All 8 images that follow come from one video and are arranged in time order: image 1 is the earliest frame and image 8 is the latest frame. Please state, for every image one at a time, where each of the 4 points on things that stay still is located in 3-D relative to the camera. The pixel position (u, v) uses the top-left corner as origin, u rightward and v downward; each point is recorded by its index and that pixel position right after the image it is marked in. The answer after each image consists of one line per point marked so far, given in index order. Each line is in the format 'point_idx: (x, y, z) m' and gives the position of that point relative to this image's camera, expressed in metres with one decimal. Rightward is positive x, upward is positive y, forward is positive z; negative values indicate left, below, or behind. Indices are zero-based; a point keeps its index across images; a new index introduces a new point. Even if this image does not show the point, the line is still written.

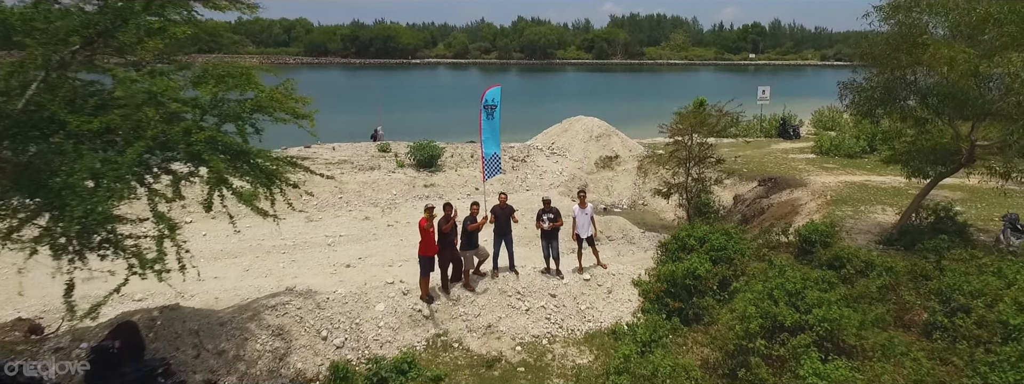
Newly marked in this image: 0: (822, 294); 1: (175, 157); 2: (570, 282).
0: (+3.5, -1.2, +7.2) m
1: (-2.9, +0.3, +5.8) m
2: (+0.8, -1.3, +9.0) m
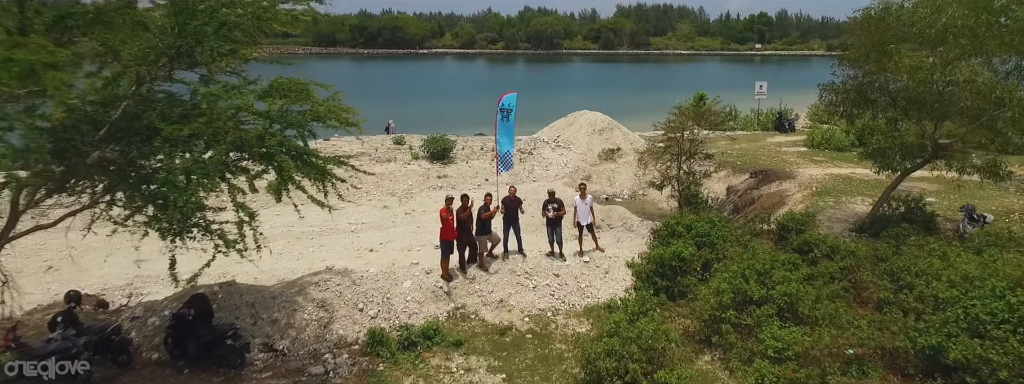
0: (+3.7, -1.1, +8.5) m
1: (-2.8, +0.4, +7.0) m
2: (+1.0, -1.2, +10.3) m
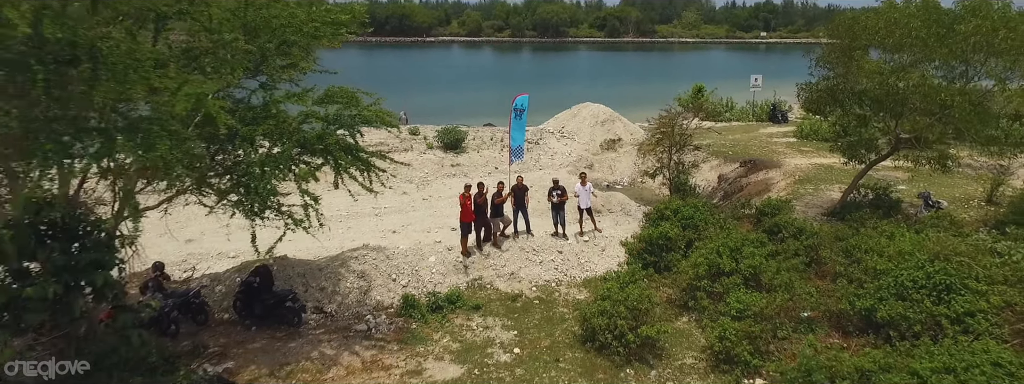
0: (+3.8, -0.9, +10.0) m
1: (-2.7, +0.5, +8.6) m
2: (+1.1, -0.9, +11.8) m
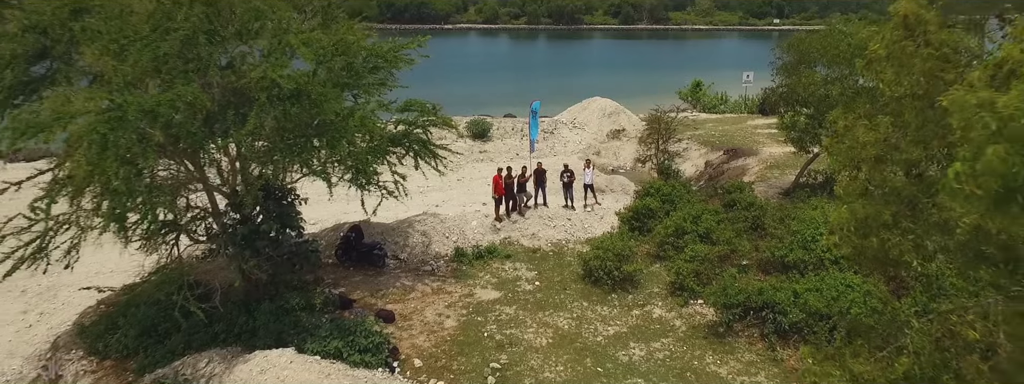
0: (+4.3, -0.5, +13.7) m
1: (-2.2, +0.9, +12.4) m
2: (+1.7, -0.5, +15.6) m
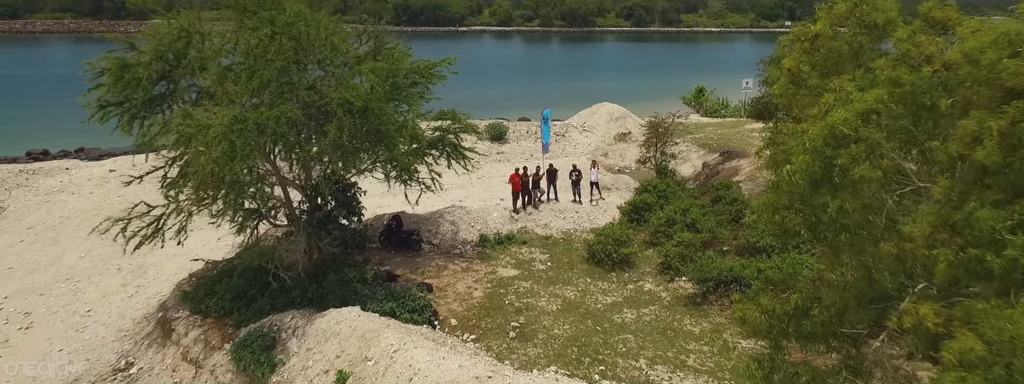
0: (+4.7, -0.5, +16.1) m
1: (-1.8, +1.0, +14.9) m
2: (+2.1, -0.4, +18.0) m
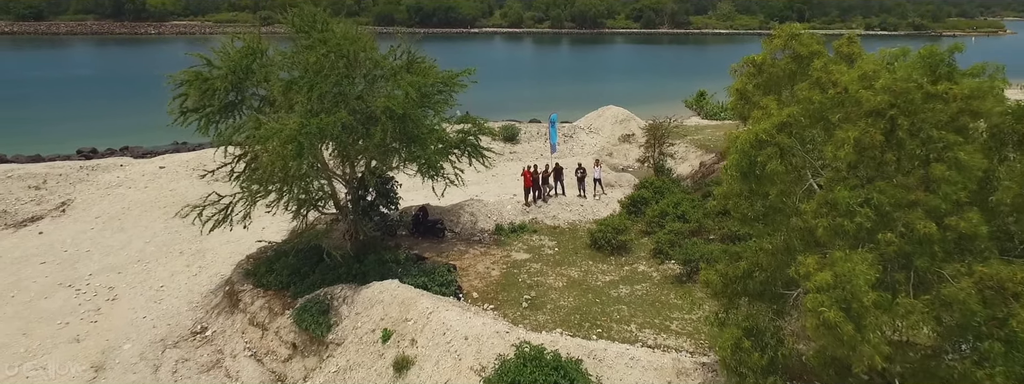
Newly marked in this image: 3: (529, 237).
0: (+5.0, -0.3, +18.2) m
1: (-1.5, +1.2, +17.2) m
2: (+2.5, -0.3, +20.2) m
3: (+0.5, -1.3, +17.9) m
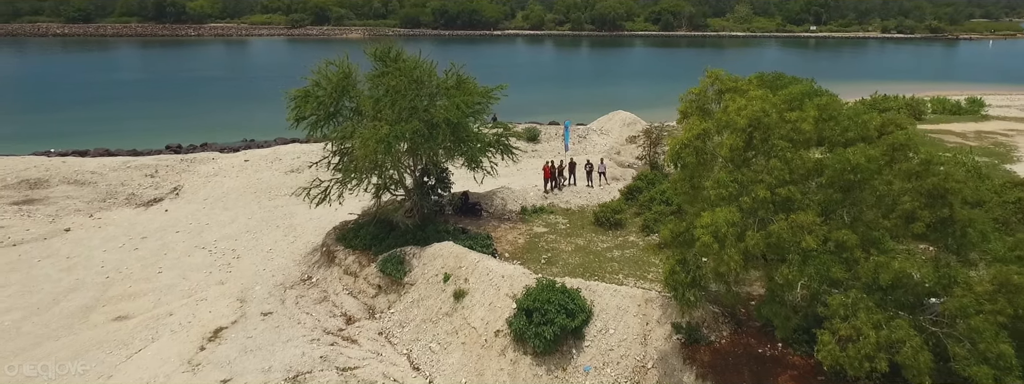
0: (+5.8, 0.0, +23.2) m
1: (-0.7, +1.6, +22.4) m
2: (+3.3, +0.1, +25.3) m
3: (+1.3, -0.9, +23.0) m
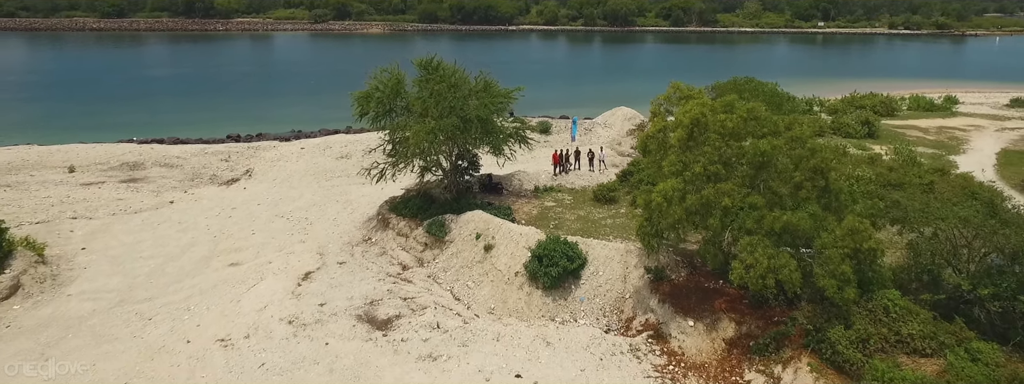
0: (+6.5, +0.7, +28.5) m
1: (0.0, +2.4, +27.8) m
2: (+4.1, +0.9, +30.6) m
3: (+1.9, -0.1, +28.5) m
